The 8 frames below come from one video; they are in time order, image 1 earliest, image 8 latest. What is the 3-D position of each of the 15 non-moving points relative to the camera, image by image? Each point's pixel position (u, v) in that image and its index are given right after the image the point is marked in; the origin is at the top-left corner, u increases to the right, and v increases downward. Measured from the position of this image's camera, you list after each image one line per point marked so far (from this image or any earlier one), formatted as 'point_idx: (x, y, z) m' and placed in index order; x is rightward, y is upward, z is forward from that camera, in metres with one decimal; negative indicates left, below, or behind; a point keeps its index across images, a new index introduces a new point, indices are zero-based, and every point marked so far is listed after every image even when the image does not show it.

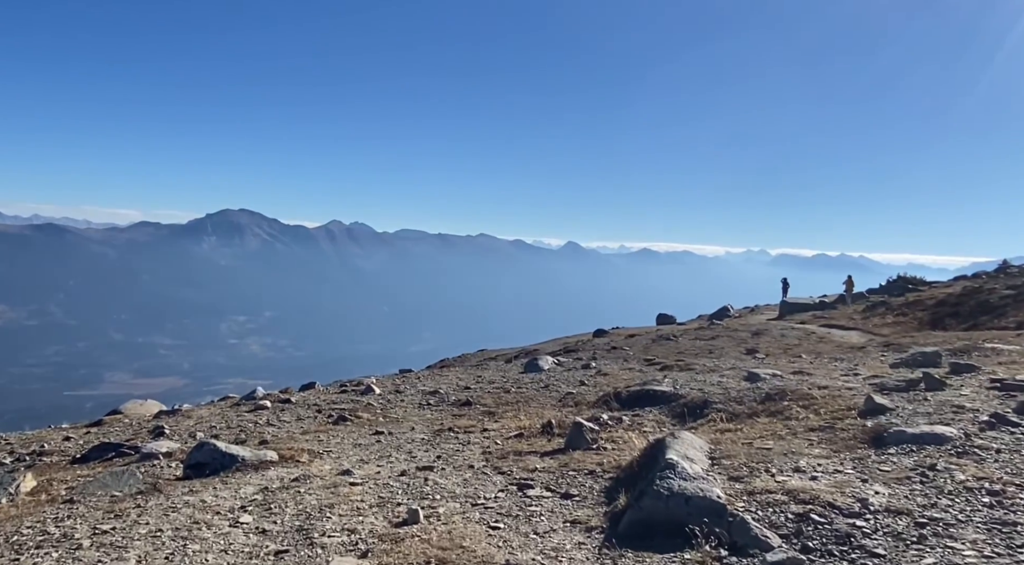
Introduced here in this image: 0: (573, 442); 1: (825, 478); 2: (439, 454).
0: (+1.2, -3.2, +15.9) m
1: (+4.1, -2.6, +10.5) m
2: (-1.5, -3.5, +16.6) m
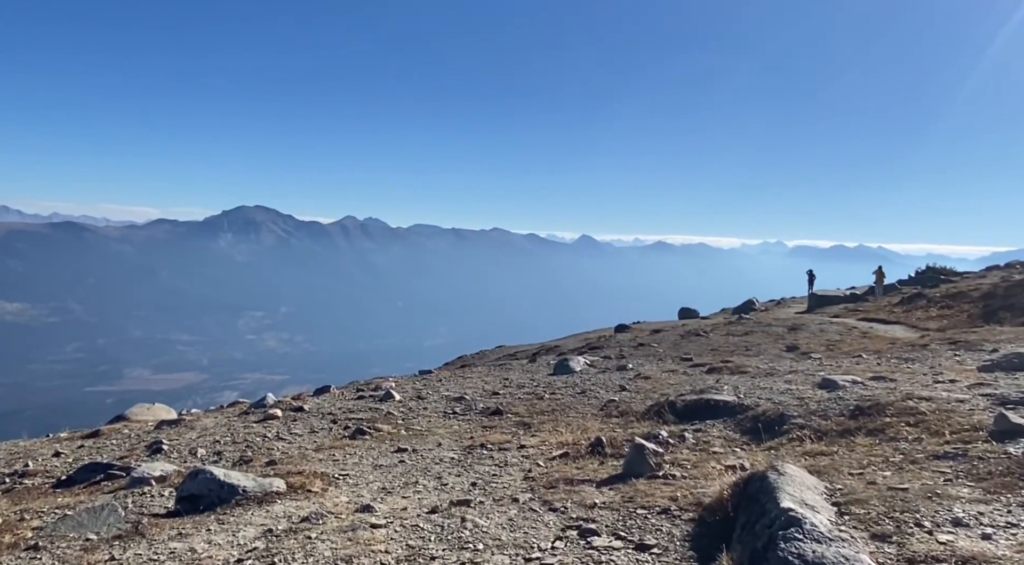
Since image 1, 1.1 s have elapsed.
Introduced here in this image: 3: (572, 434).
0: (+2.0, -3.1, +13.4) m
1: (+4.9, -2.5, +7.9) m
2: (-0.7, -3.5, +14.2) m
3: (+1.3, -3.5, +18.4) m
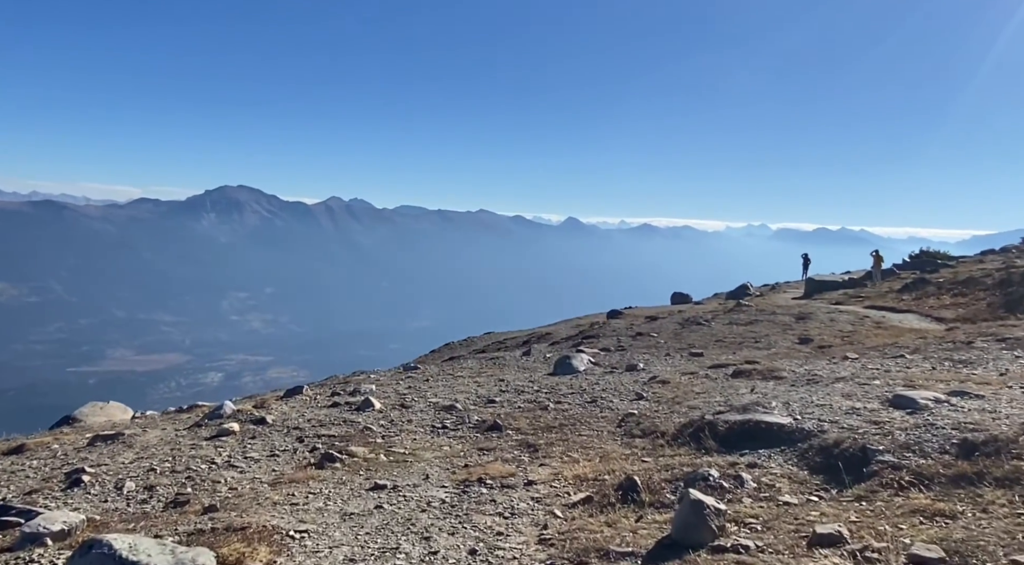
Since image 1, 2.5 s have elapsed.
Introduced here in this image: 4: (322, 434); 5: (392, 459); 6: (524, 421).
0: (+2.2, -3.1, +9.9) m
1: (+5.1, -2.7, +4.5) m
2: (-0.5, -3.4, +10.6) m
3: (+1.4, -3.4, +14.9) m
4: (-4.5, -3.6, +19.2) m
5: (-2.4, -3.6, +16.5) m
6: (+0.3, -3.4, +19.6) m
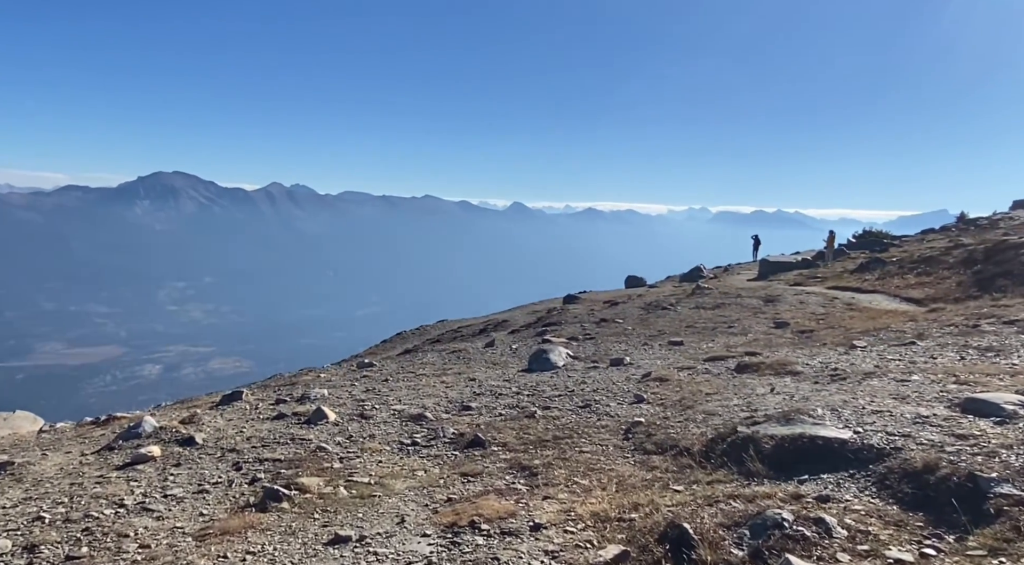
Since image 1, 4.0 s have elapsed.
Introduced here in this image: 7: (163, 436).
0: (+2.5, -3.0, +6.9) m
1: (+5.8, -2.6, +1.7) m
2: (-0.2, -3.3, +7.5) m
3: (+1.4, -3.2, +11.8) m
4: (-4.8, -3.4, +15.7) m
5: (-2.5, -3.4, +13.2) m
6: (0.0, -3.1, +16.4) m
7: (-7.7, -3.4, +18.0) m
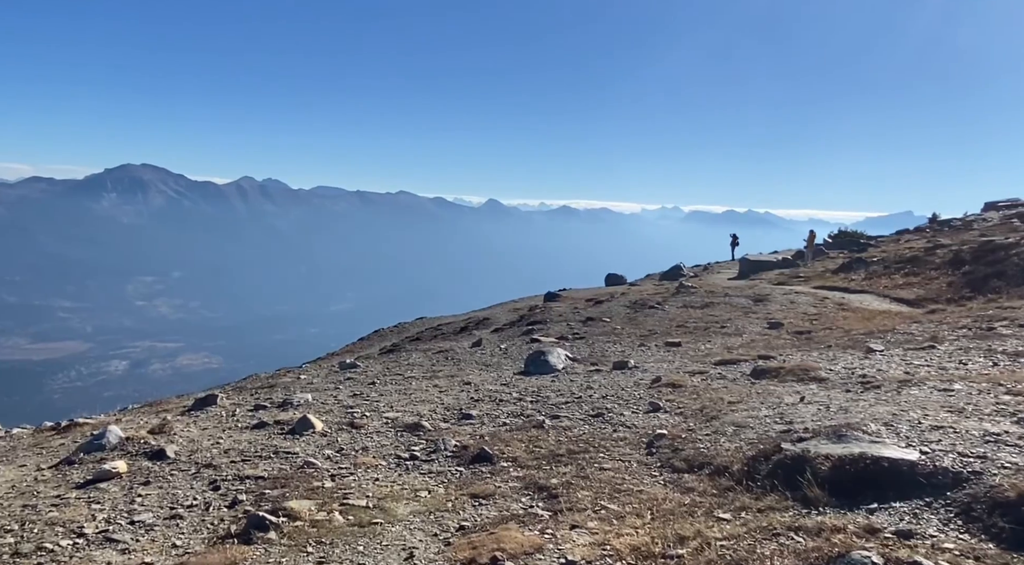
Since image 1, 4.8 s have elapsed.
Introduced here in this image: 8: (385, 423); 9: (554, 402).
0: (+3.0, -3.0, +5.5) m
1: (+6.4, -2.6, +0.3) m
2: (+0.2, -3.3, +5.9) m
3: (+1.7, -3.2, +10.3) m
4: (-4.6, -3.3, +14.0) m
5: (-2.2, -3.4, +11.5) m
6: (+0.1, -3.1, +14.9) m
7: (-7.6, -3.3, +16.2) m
8: (-2.8, -3.1, +17.7) m
9: (+1.0, -2.8, +18.8) m
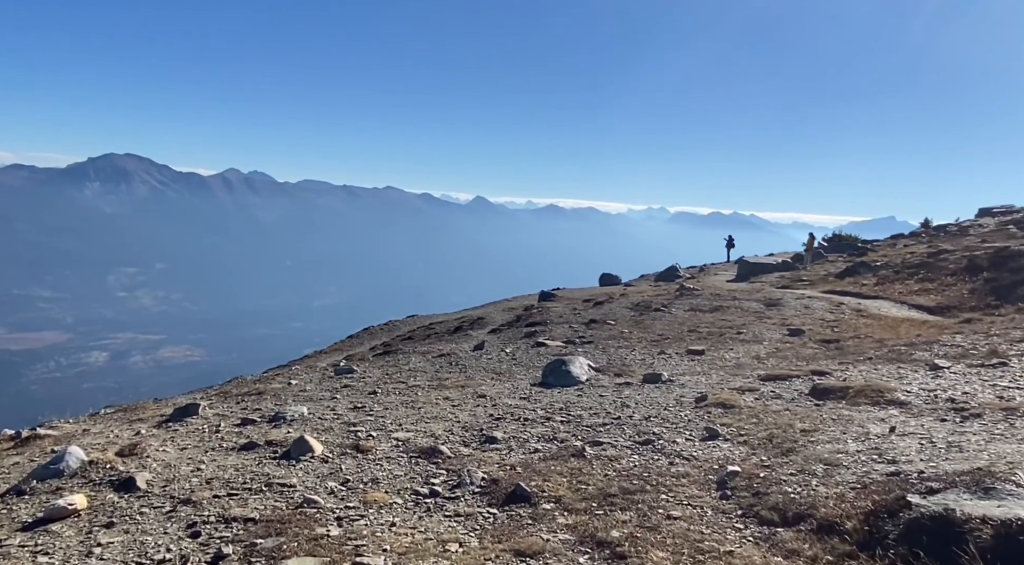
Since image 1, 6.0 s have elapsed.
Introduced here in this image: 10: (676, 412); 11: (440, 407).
0: (+3.8, -3.1, +3.0) m
1: (+7.3, -2.9, -2.0) m
2: (+1.0, -3.4, +3.4) m
3: (+2.4, -3.3, +7.8) m
4: (-4.0, -3.3, +11.4) m
5: (-1.5, -3.4, +9.0) m
6: (+0.8, -3.1, +12.4) m
7: (-7.0, -3.2, +13.5) m
8: (-2.2, -3.1, +15.2) m
9: (+1.6, -2.9, +16.3) m
10: (+3.4, -2.7, +17.1) m
11: (-1.7, -3.0, +19.3) m
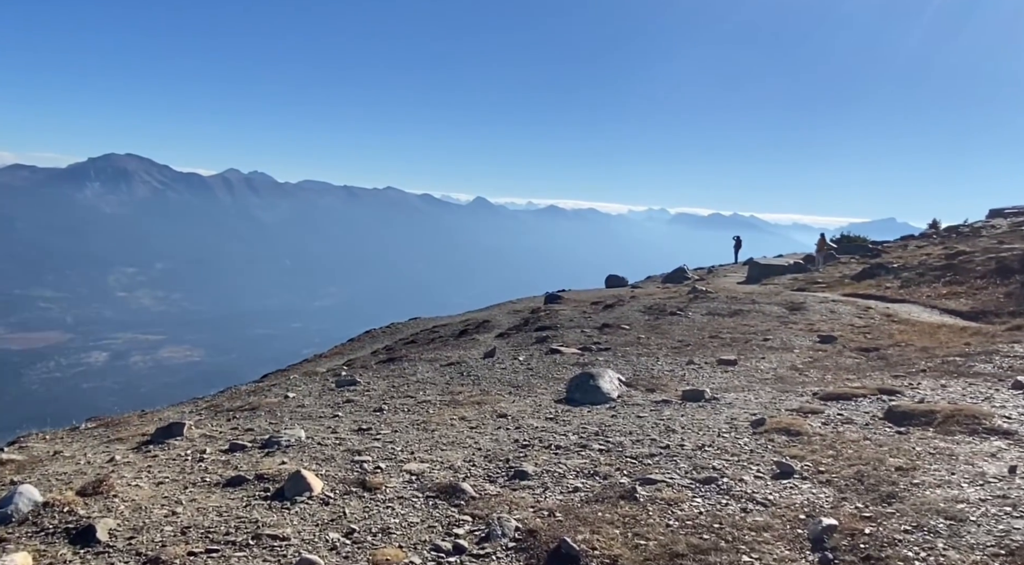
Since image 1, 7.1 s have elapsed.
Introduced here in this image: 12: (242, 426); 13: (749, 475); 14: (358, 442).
0: (+4.3, -3.2, +0.7) m
1: (+7.9, -3.0, -4.4) m
2: (+1.6, -3.5, +1.1) m
3: (+3.0, -3.4, +5.5) m
4: (-3.4, -3.4, +9.1) m
5: (-1.0, -3.5, +6.7) m
6: (+1.3, -3.2, +10.1) m
7: (-6.4, -3.3, +11.2) m
8: (-1.6, -3.2, +12.9) m
9: (+2.1, -3.0, +14.0) m
10: (+4.0, -2.8, +14.7) m
11: (-1.2, -3.1, +17.0) m
12: (-6.3, -3.4, +19.7) m
13: (+3.6, -2.9, +12.3) m
14: (-2.9, -3.1, +16.2) m
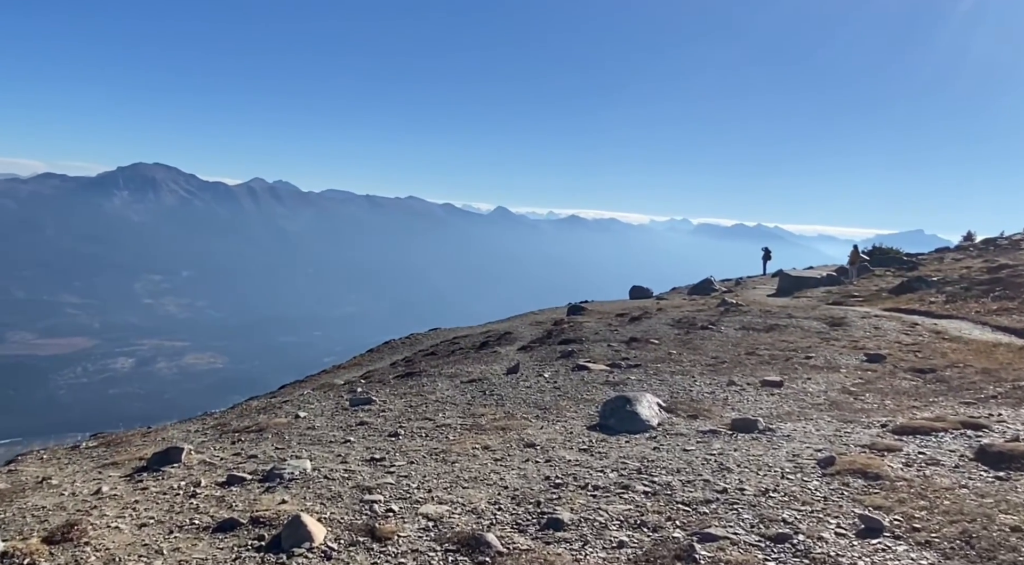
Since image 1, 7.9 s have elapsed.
0: (+4.5, -3.4, -1.3) m
1: (+7.9, -3.1, -6.4) m
2: (+1.7, -3.6, -0.8) m
3: (+3.2, -3.6, +3.6) m
4: (-3.1, -3.6, +7.3) m
5: (-0.7, -3.6, +4.8) m
6: (+1.7, -3.5, +8.2) m
7: (-6.0, -3.5, +9.5) m
8: (-1.2, -3.4, +11.0) m
9: (+2.6, -3.2, +12.1) m
10: (+4.5, -3.1, +12.8) m
11: (-0.6, -3.4, +15.1) m
12: (-5.6, -3.7, +18.0) m
13: (+4.0, -3.2, +10.3) m
14: (-2.3, -3.4, +14.4) m
